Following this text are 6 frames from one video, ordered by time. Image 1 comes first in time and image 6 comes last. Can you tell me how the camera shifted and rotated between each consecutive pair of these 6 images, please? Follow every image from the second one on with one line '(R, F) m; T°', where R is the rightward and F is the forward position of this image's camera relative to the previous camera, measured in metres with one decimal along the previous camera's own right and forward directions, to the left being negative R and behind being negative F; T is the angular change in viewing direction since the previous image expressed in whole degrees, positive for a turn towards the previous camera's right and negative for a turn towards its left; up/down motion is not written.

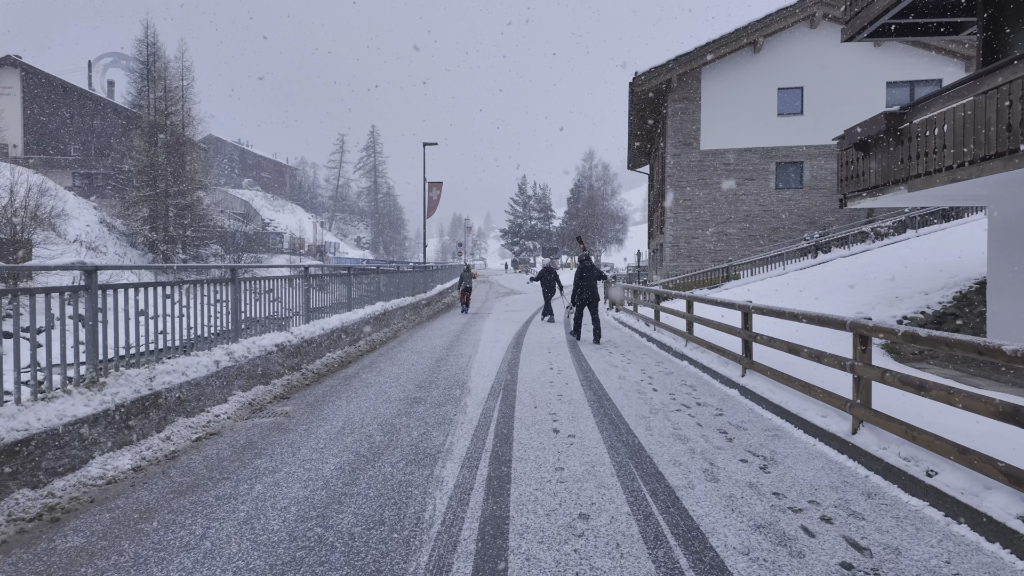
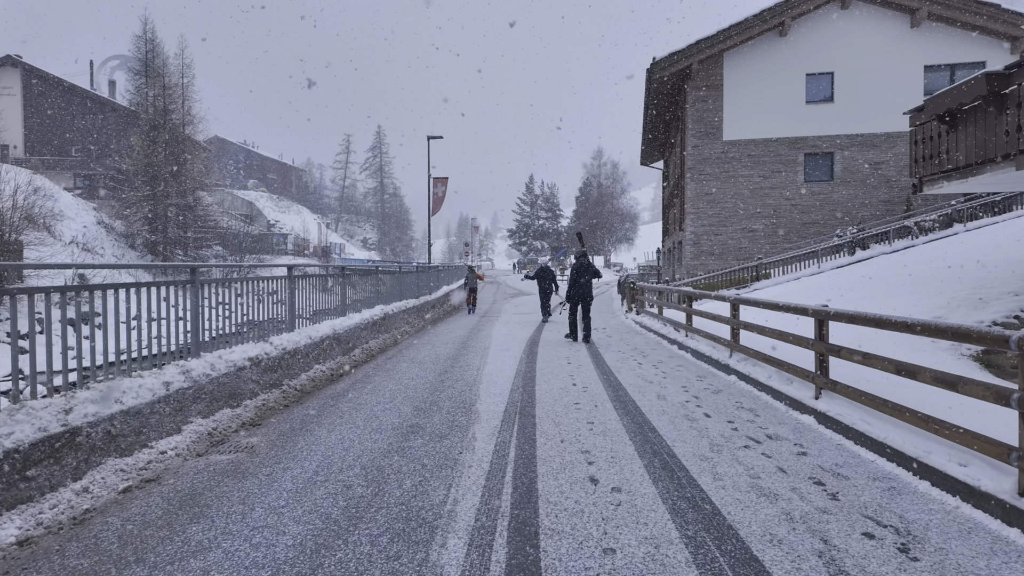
(-0.1, +1.1) m; -1°
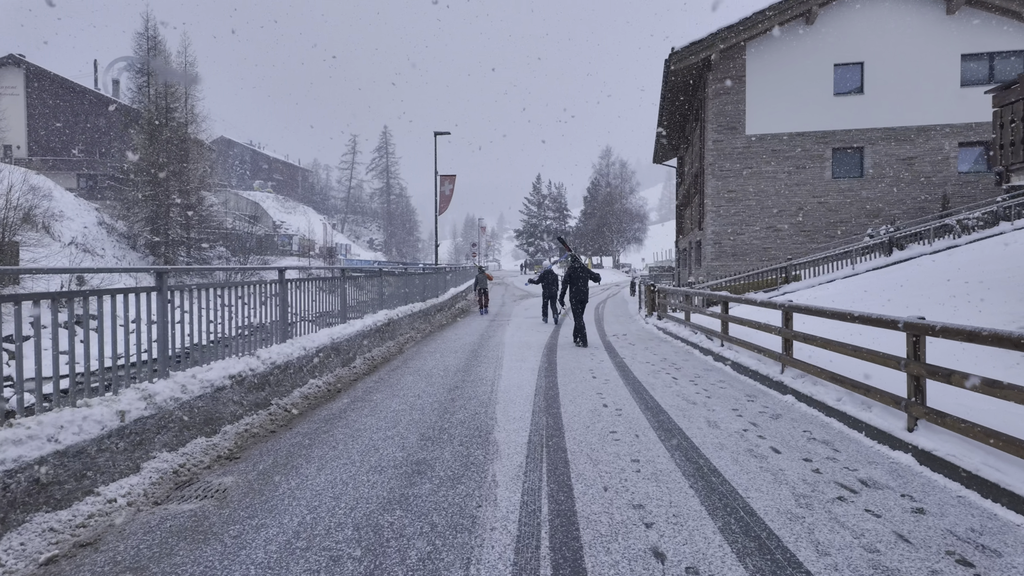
(-0.1, +0.8) m; -1°
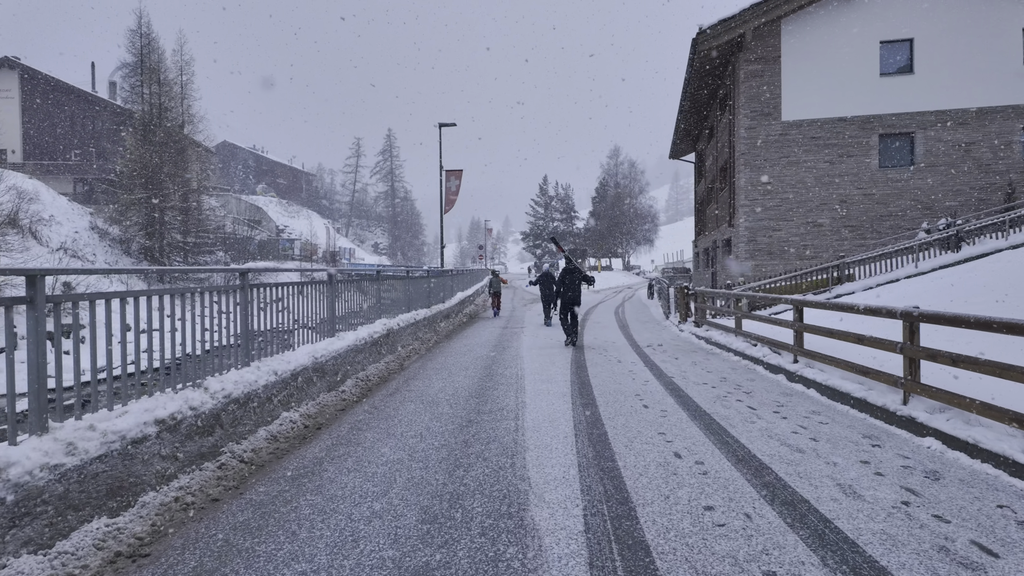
(-0.2, +1.5) m; -1°
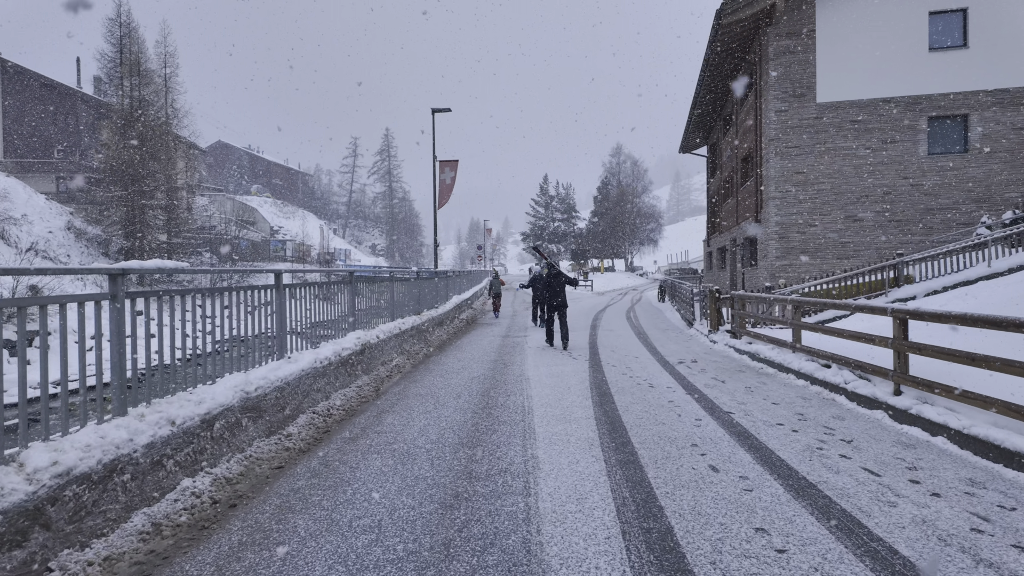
(0.0, +1.7) m; 0°
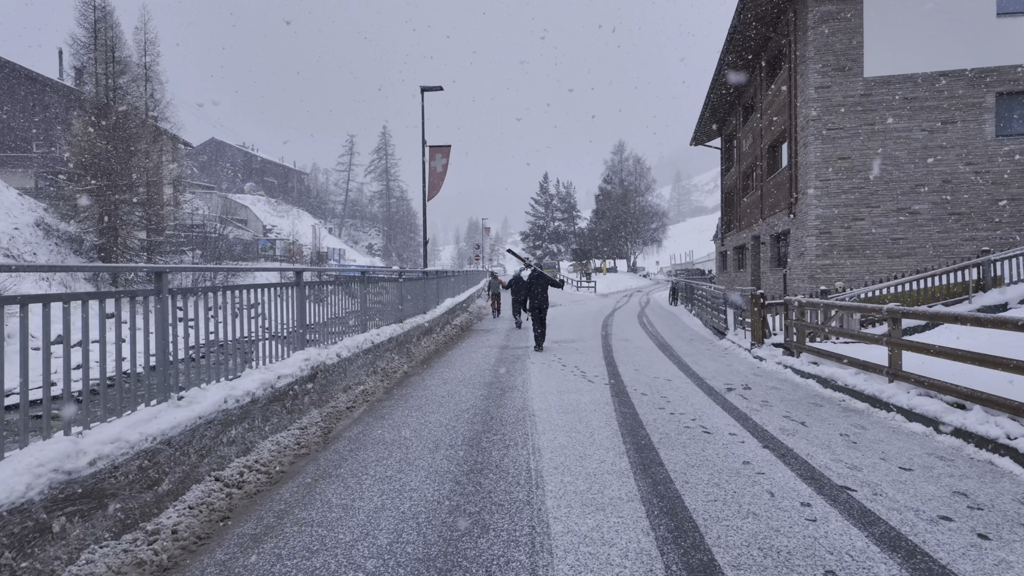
(0.0, +1.8) m; 0°
